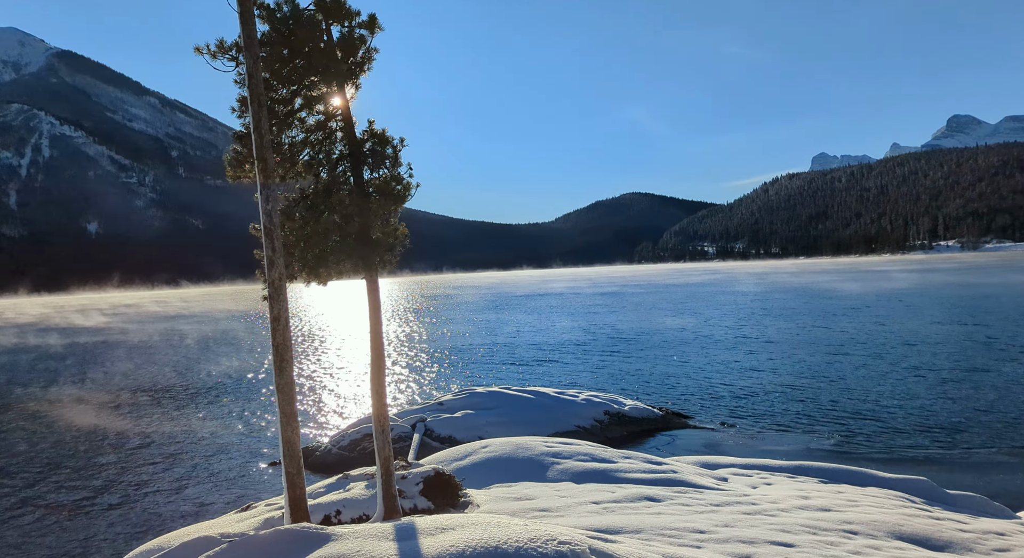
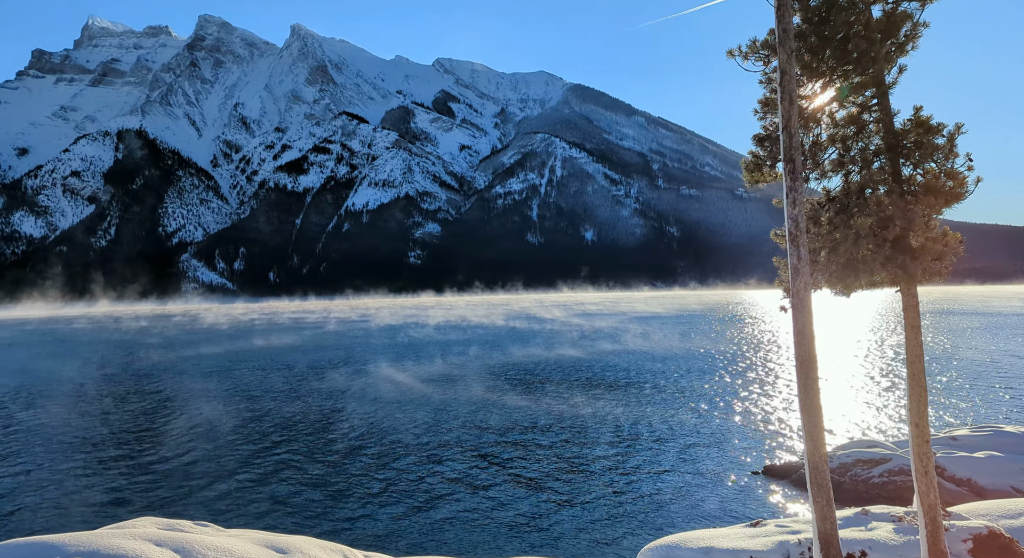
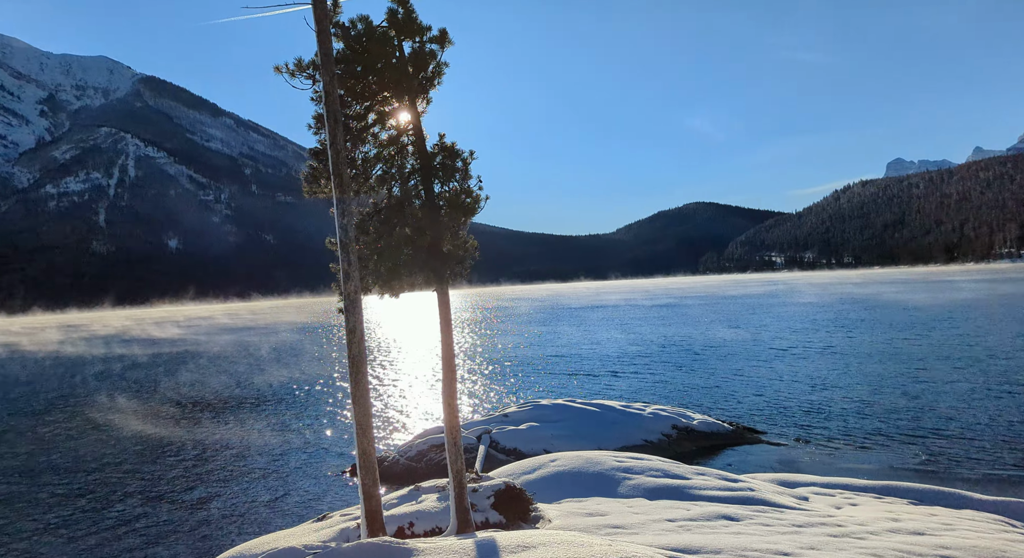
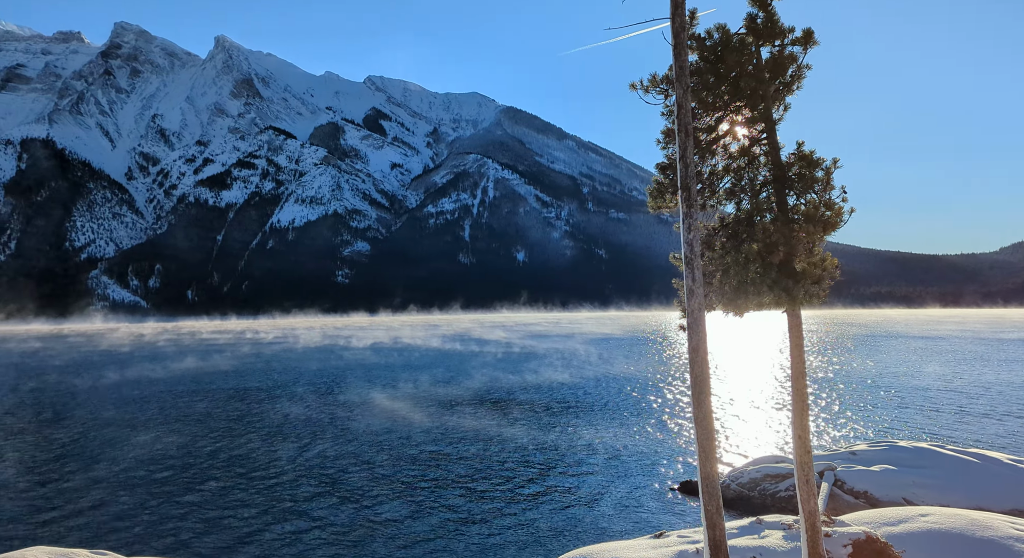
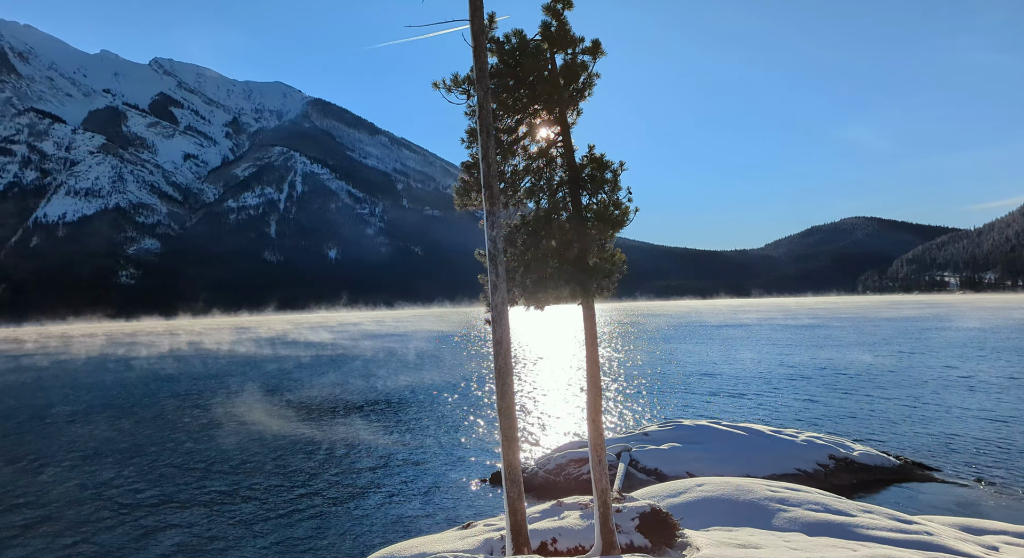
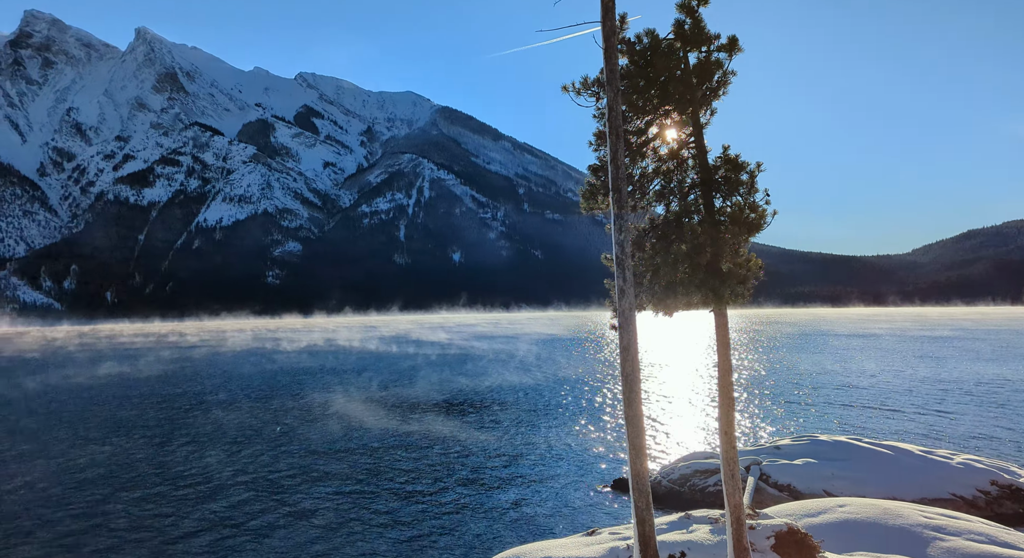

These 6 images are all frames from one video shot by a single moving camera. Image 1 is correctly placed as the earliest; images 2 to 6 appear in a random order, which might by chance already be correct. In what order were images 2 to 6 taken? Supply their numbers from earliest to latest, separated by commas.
3, 5, 6, 4, 2
